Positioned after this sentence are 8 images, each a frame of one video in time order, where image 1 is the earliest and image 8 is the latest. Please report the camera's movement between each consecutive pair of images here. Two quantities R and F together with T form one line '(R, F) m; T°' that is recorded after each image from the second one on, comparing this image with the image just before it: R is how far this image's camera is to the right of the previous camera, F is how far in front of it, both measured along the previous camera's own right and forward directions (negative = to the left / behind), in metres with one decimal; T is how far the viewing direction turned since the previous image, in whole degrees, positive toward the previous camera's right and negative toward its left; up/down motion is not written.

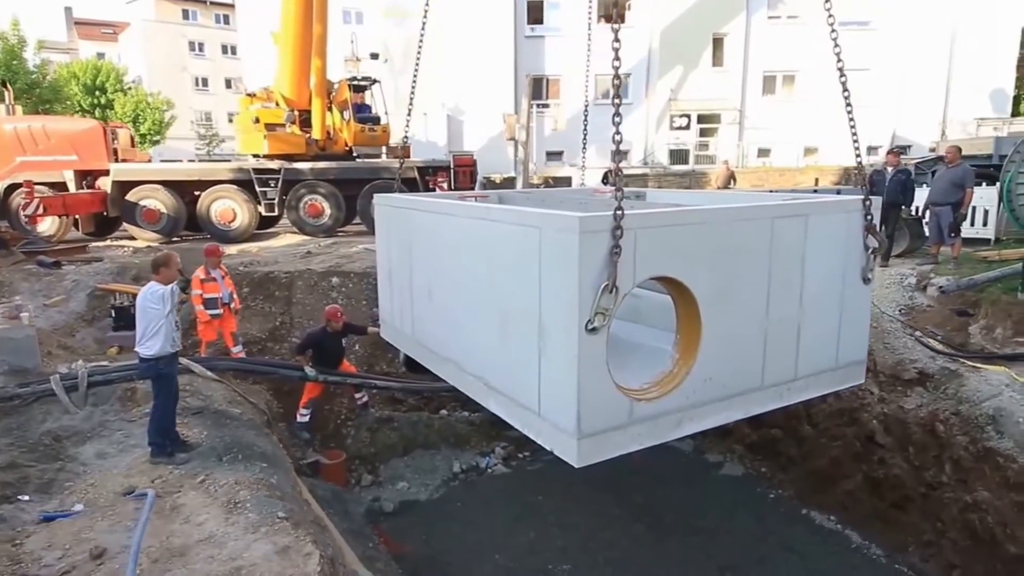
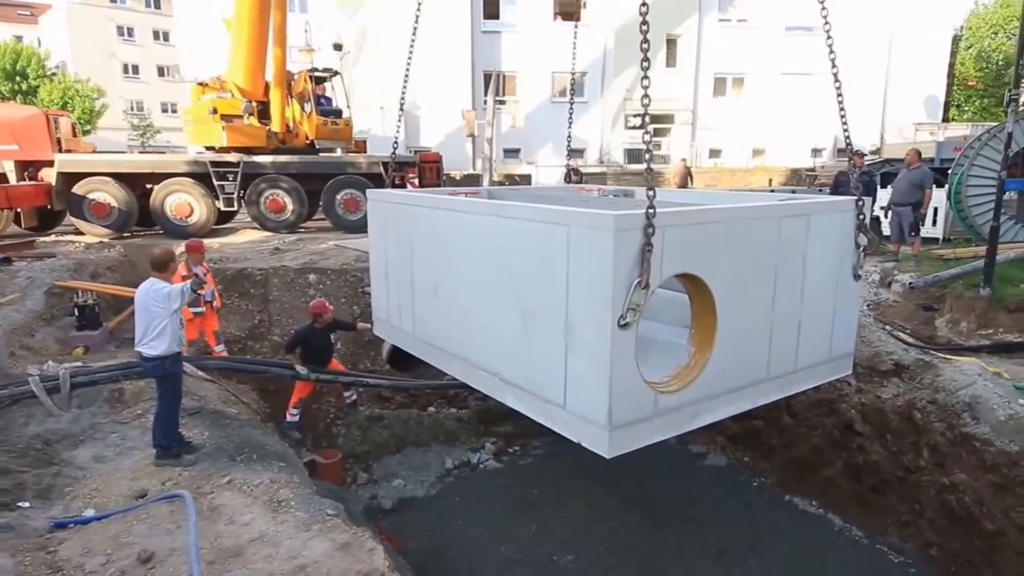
(-0.5, 0.0) m; +6°
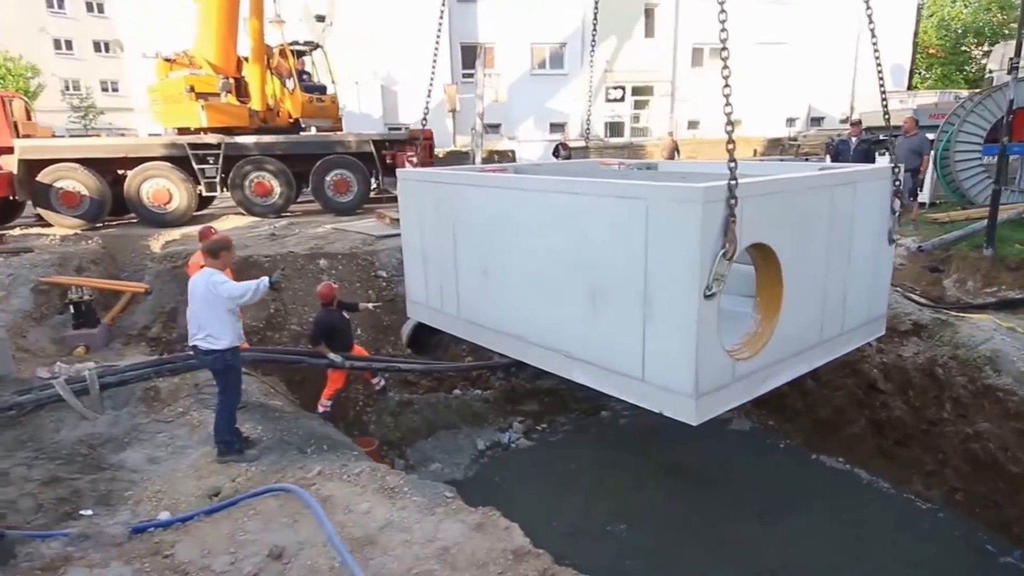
(-0.7, 0.0) m; +5°
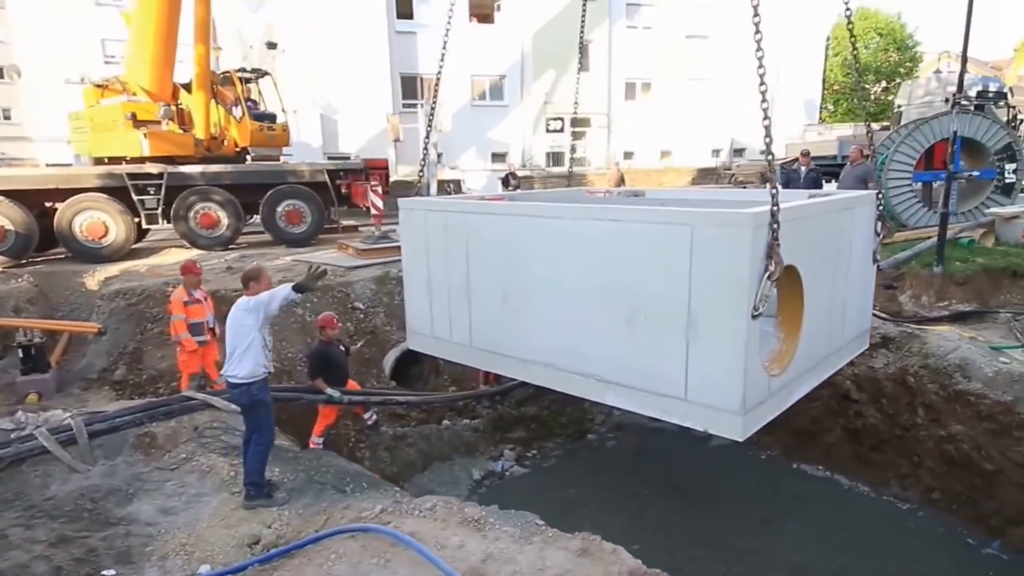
(-0.8, 0.0) m; +8°
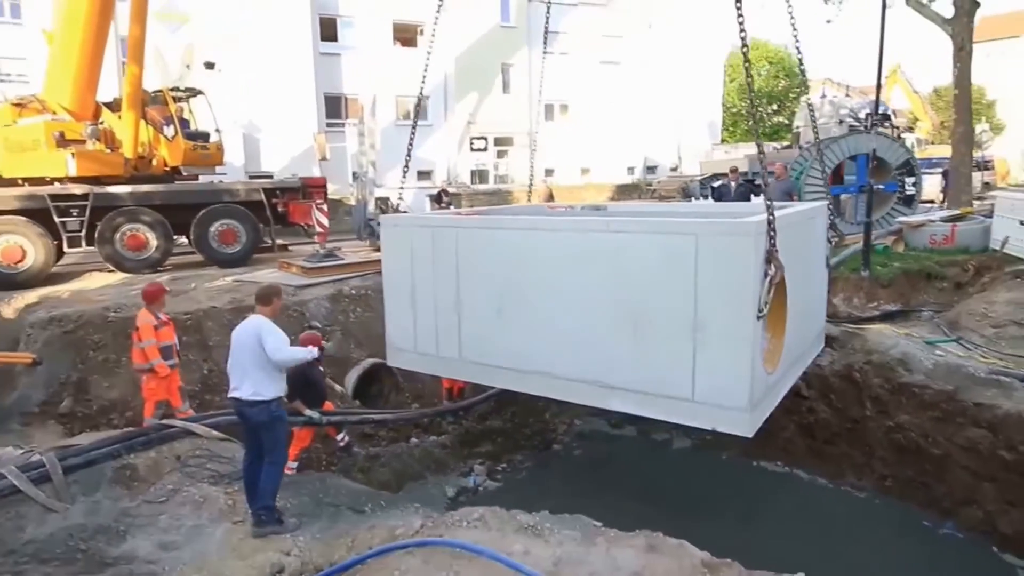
(-0.7, 0.0) m; +9°
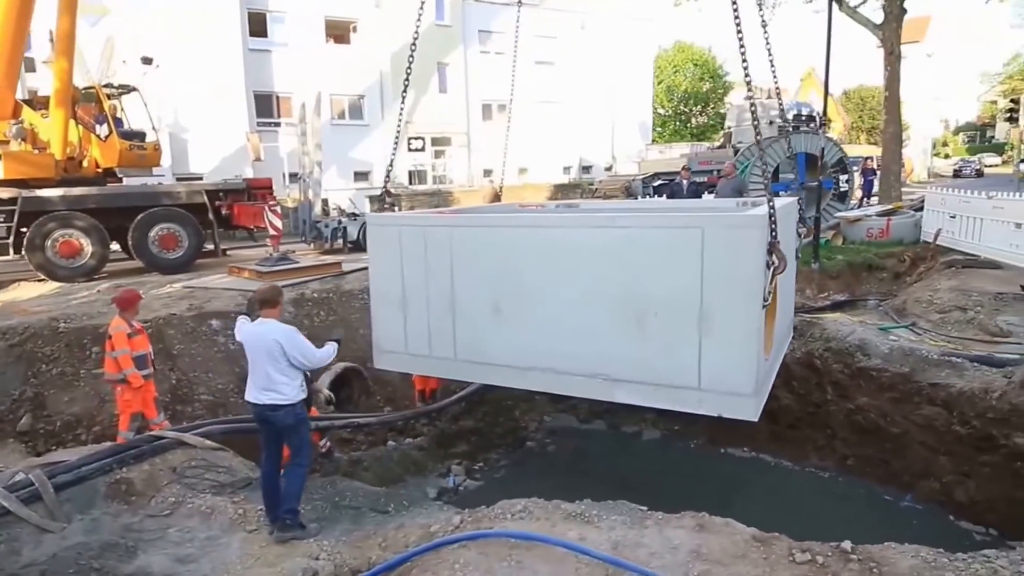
(-0.6, 0.0) m; +7°
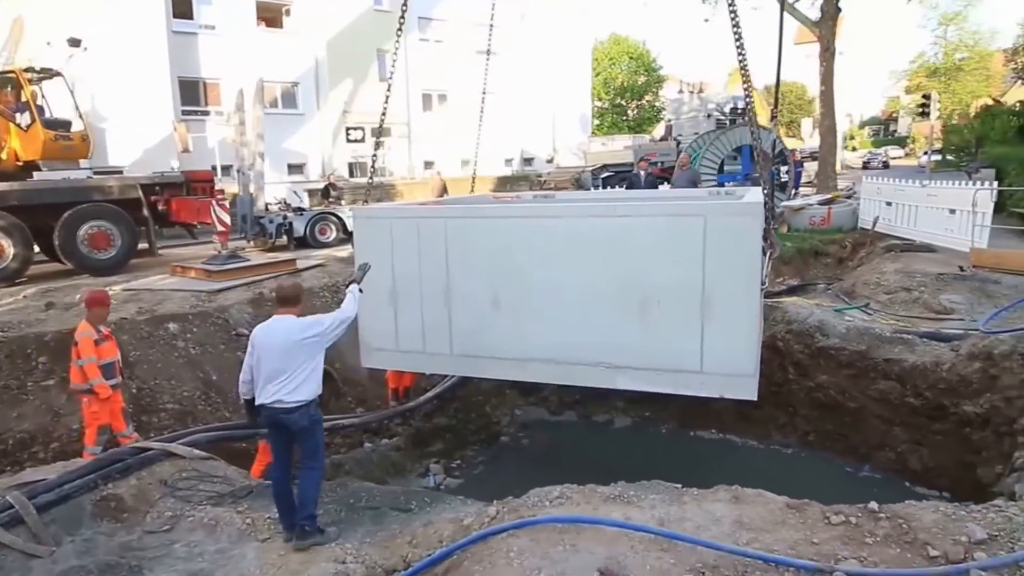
(-0.6, +0.1) m; +7°
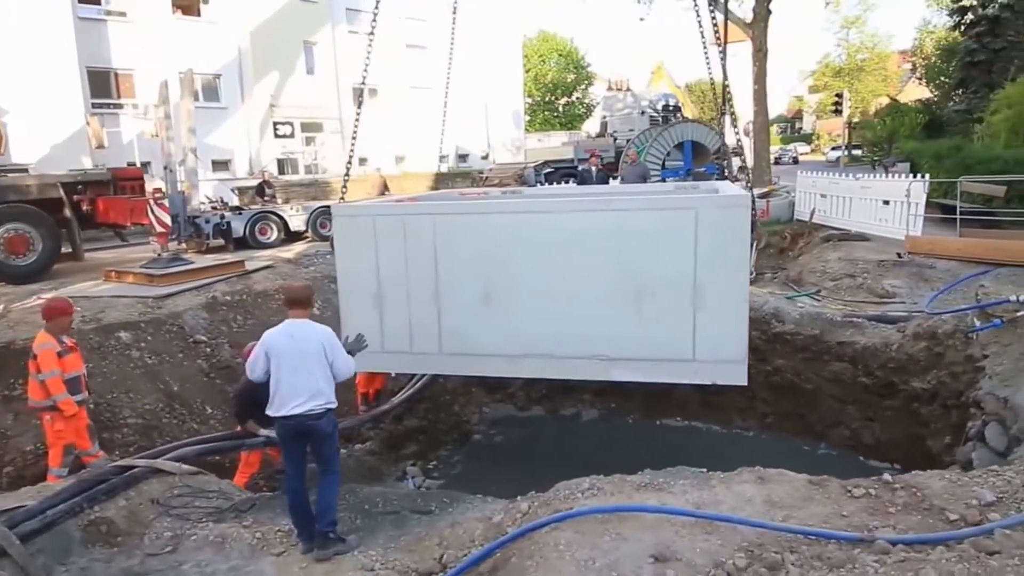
(-0.6, +0.1) m; +7°
